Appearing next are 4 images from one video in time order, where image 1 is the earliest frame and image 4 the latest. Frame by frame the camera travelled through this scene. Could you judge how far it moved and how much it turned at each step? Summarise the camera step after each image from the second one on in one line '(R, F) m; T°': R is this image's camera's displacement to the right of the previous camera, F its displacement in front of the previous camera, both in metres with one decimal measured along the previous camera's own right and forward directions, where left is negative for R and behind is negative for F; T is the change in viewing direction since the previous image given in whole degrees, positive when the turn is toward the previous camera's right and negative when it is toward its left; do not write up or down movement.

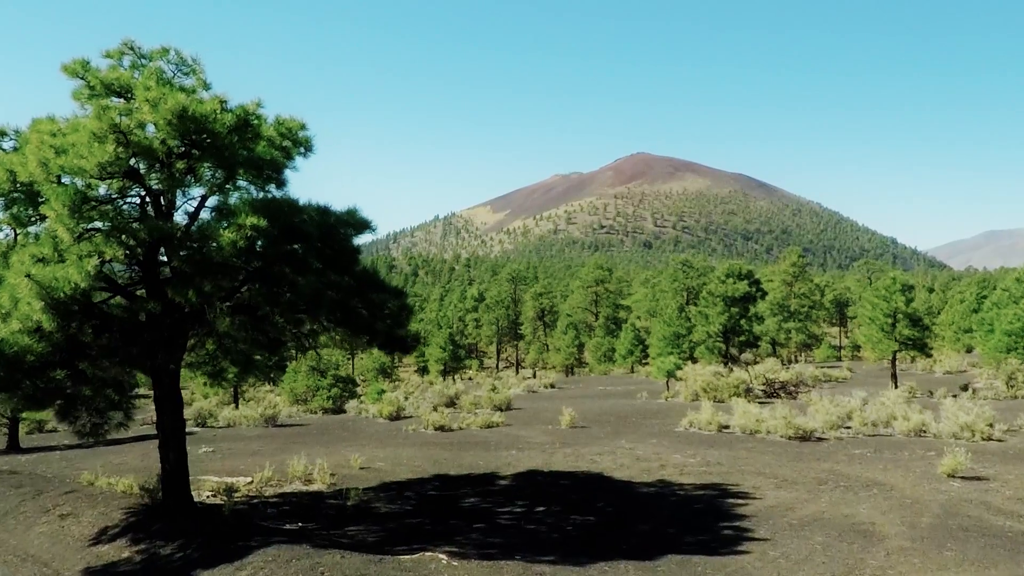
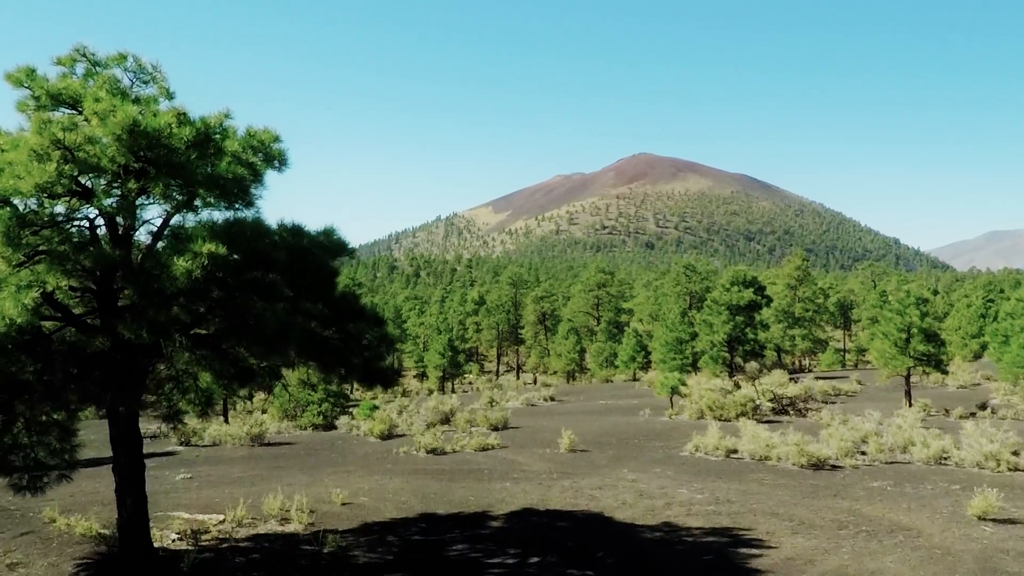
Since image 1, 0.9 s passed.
(+0.2, +1.3) m; 0°
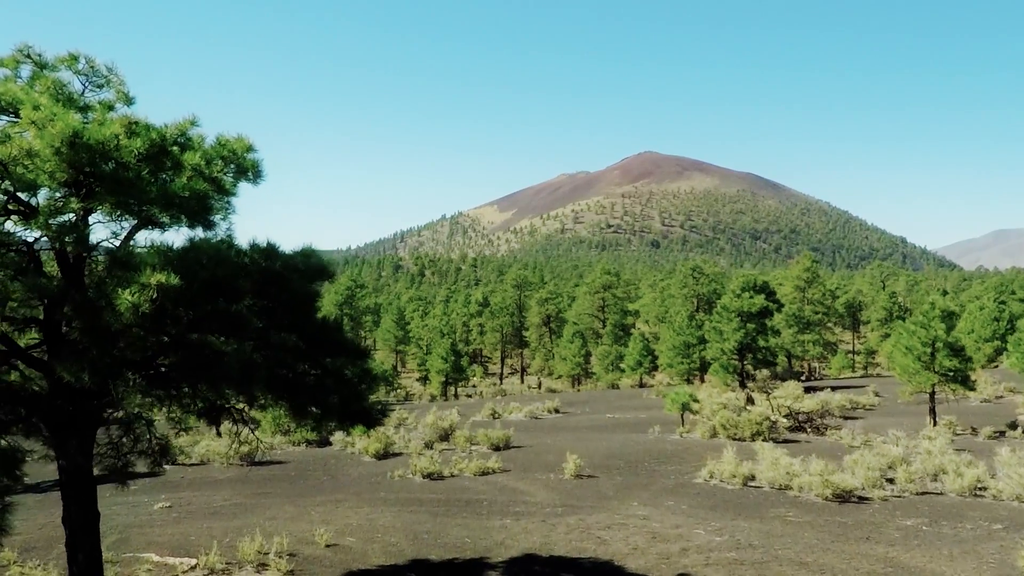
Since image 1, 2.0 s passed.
(+0.1, +1.5) m; 0°
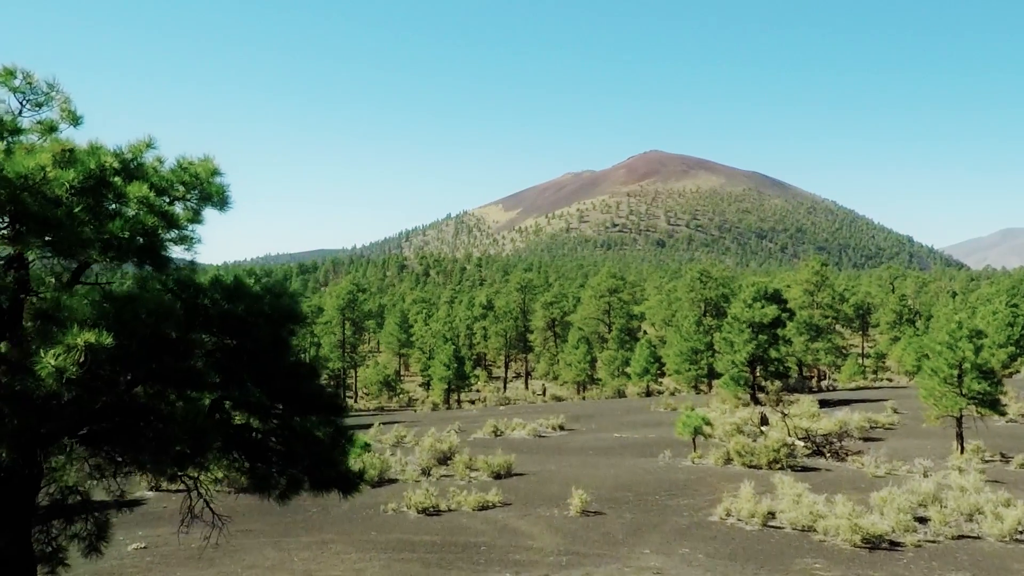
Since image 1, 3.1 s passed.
(+0.1, +1.5) m; 0°
